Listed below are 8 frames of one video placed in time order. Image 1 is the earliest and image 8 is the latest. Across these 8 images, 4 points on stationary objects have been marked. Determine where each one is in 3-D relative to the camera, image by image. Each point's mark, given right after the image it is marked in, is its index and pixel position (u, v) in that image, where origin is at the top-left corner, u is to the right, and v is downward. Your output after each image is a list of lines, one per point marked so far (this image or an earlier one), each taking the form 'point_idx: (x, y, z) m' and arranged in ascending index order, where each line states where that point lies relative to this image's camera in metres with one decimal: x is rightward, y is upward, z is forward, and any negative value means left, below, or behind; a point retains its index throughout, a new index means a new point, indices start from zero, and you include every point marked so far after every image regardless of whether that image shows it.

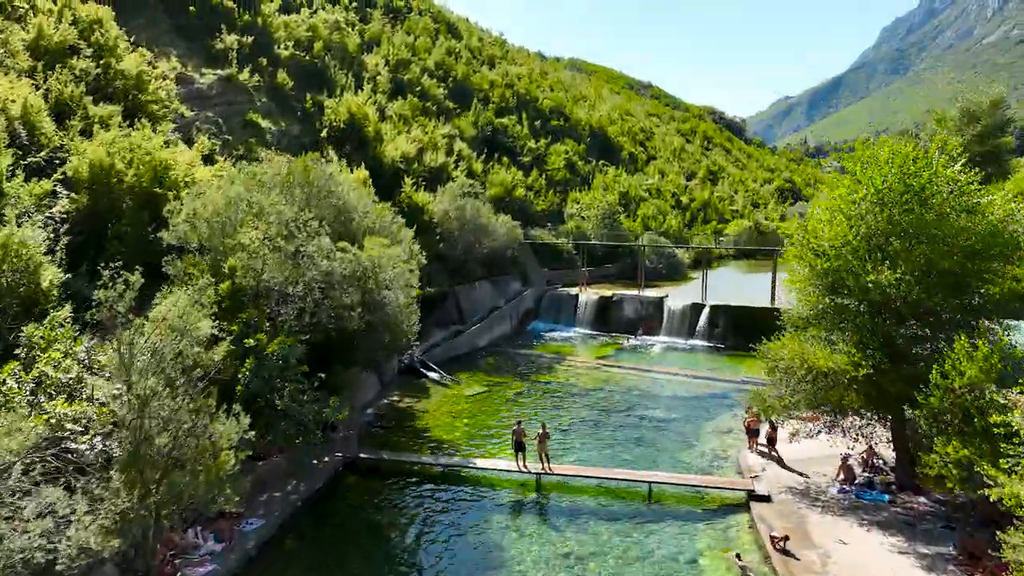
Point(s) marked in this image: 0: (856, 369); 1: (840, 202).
0: (+6.4, -1.5, +13.4) m
1: (+6.8, +1.7, +14.5) m
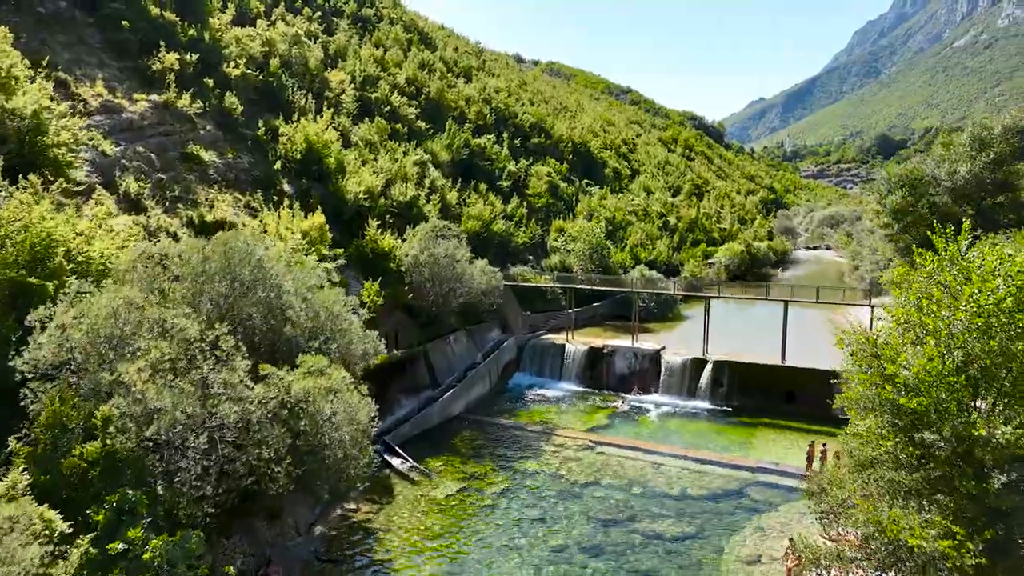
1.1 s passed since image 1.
0: (+6.2, -3.7, +9.9) m
1: (+6.5, -0.5, +11.0) m
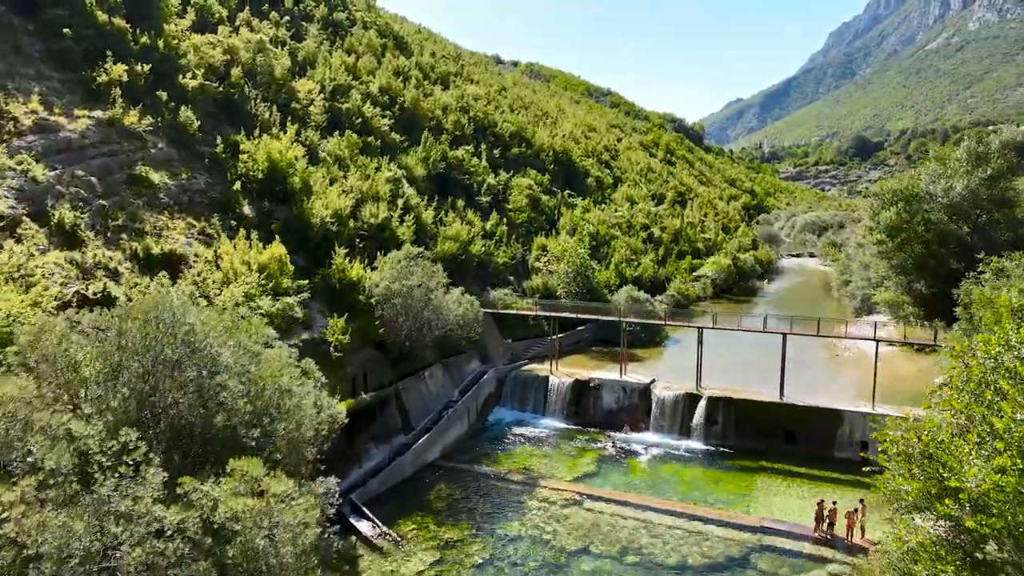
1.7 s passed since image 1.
0: (+5.9, -4.8, +8.0) m
1: (+6.2, -1.6, +9.1) m
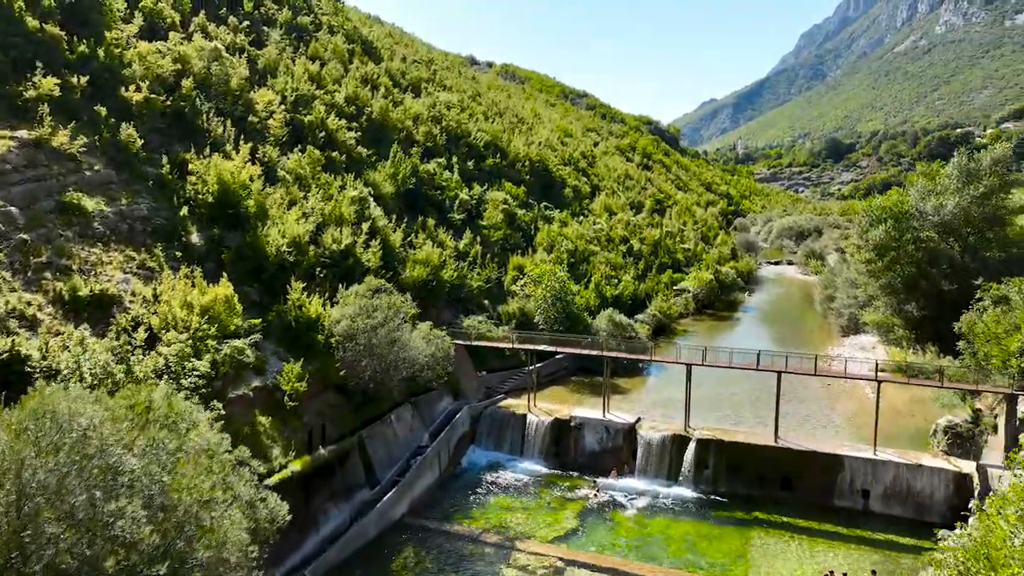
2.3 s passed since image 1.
0: (+5.7, -6.0, +6.1) m
1: (+5.9, -2.8, +7.2) m
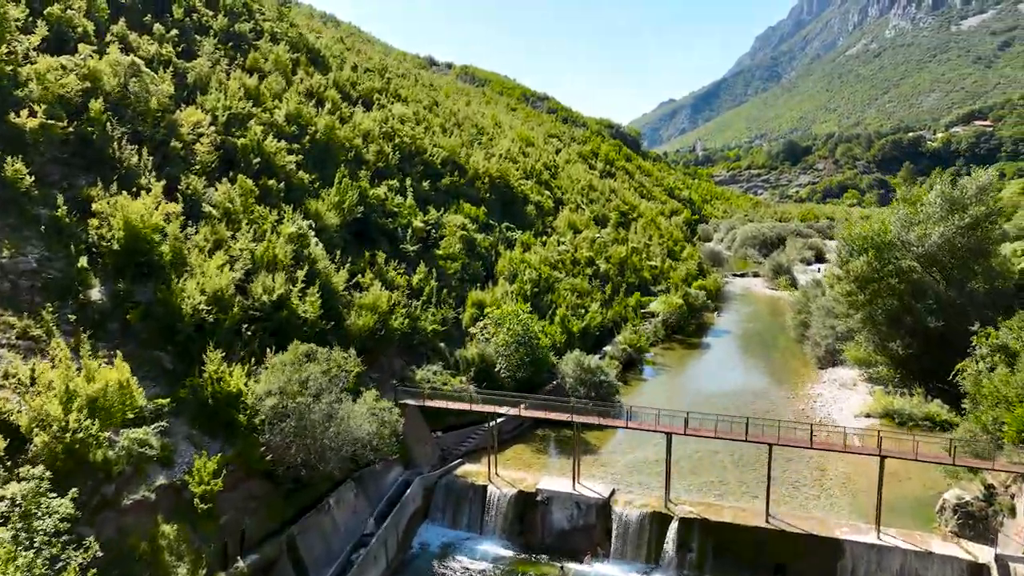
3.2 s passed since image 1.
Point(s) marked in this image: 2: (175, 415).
0: (+5.4, -7.9, +3.2) m
1: (+5.5, -4.7, +4.4) m
2: (-9.1, -3.5, +19.3) m
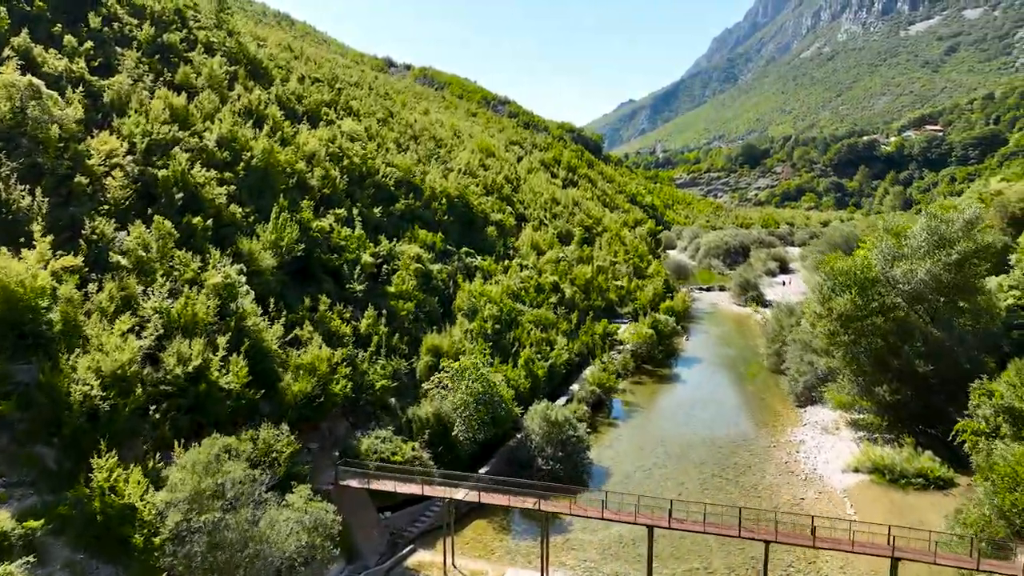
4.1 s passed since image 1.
0: (+5.3, -9.9, +0.4) m
1: (+5.4, -6.7, +1.5) m
2: (-10.0, -5.5, +15.6) m
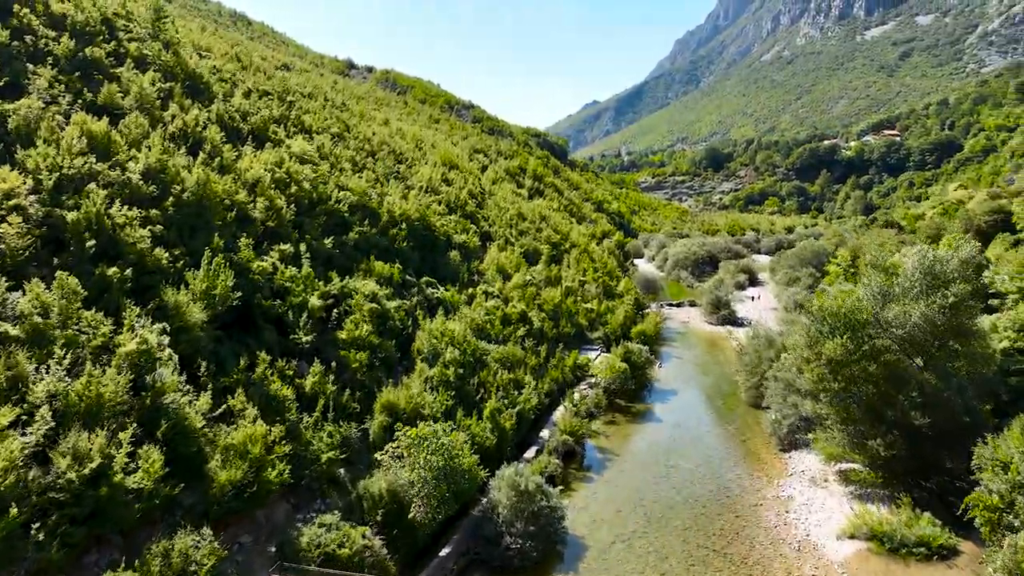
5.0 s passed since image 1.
0: (+5.4, -11.8, -2.4) m
1: (+5.4, -8.6, -1.3) m
2: (-10.6, -7.5, +12.1) m
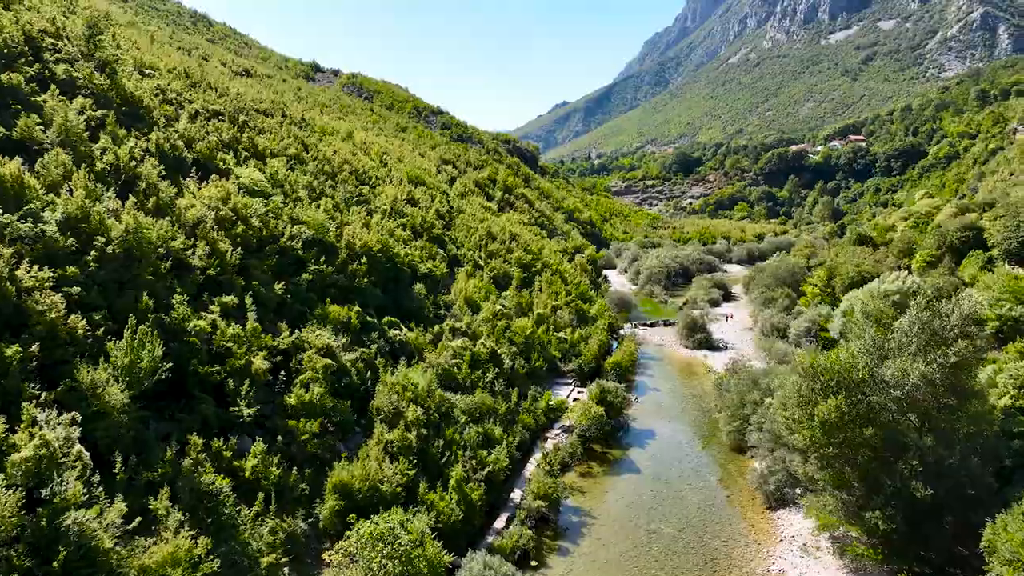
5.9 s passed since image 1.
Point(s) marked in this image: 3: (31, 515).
0: (+5.6, -14.1, -5.0) m
1: (+5.5, -10.9, -3.9) m
2: (-11.1, -9.9, +8.8) m
3: (-11.7, -5.4, +17.3) m
